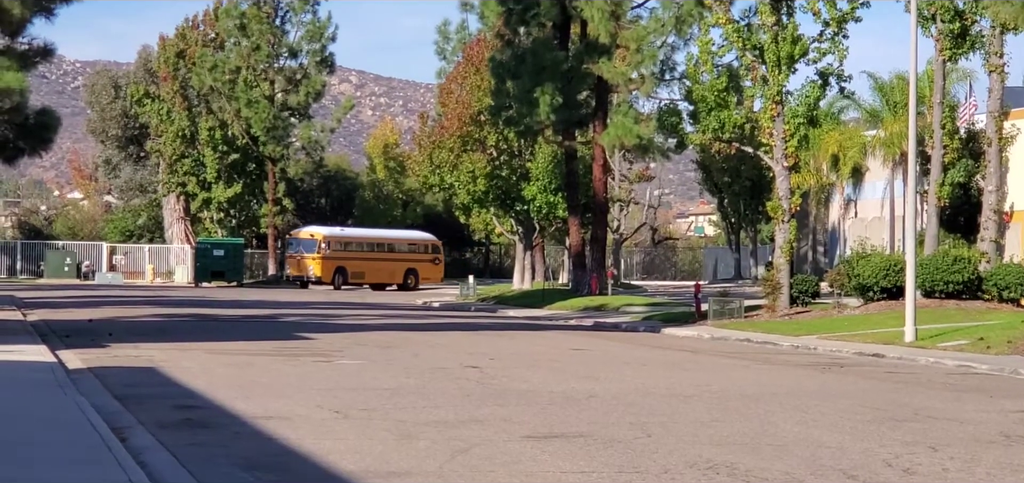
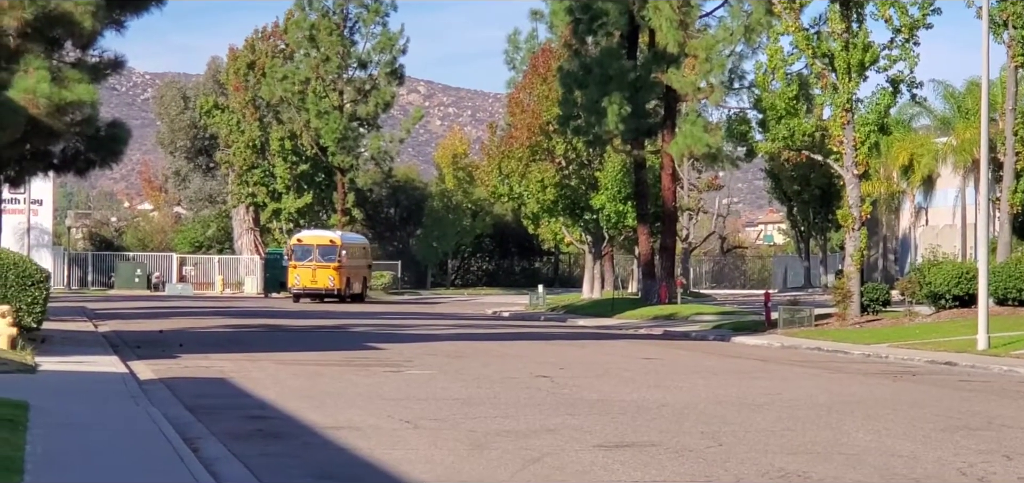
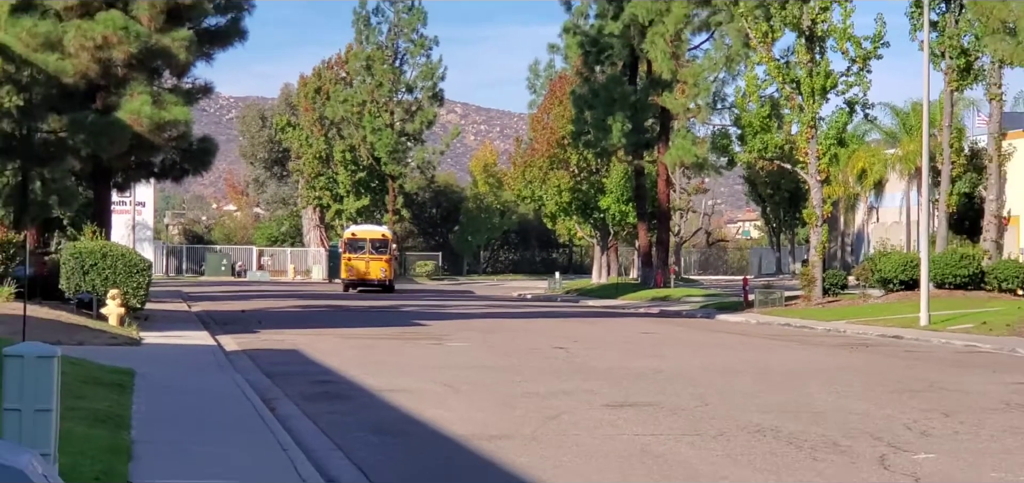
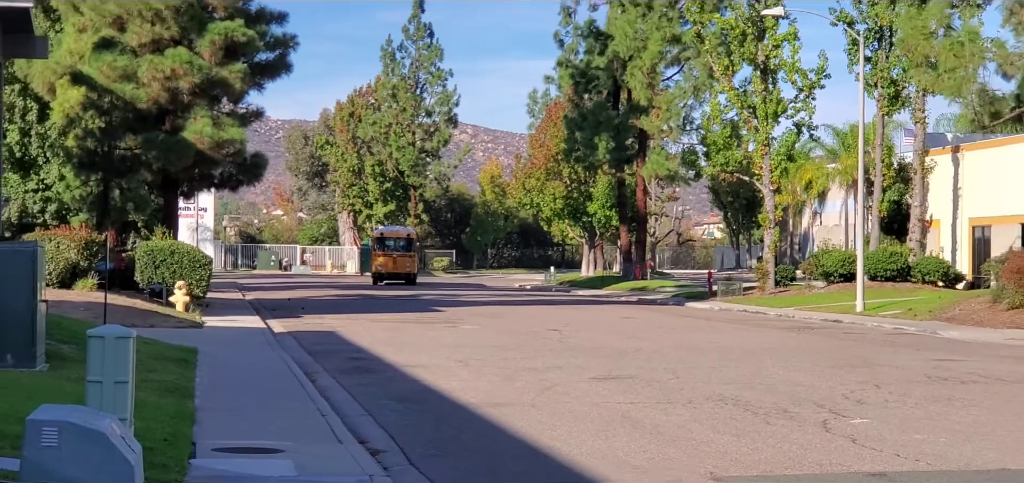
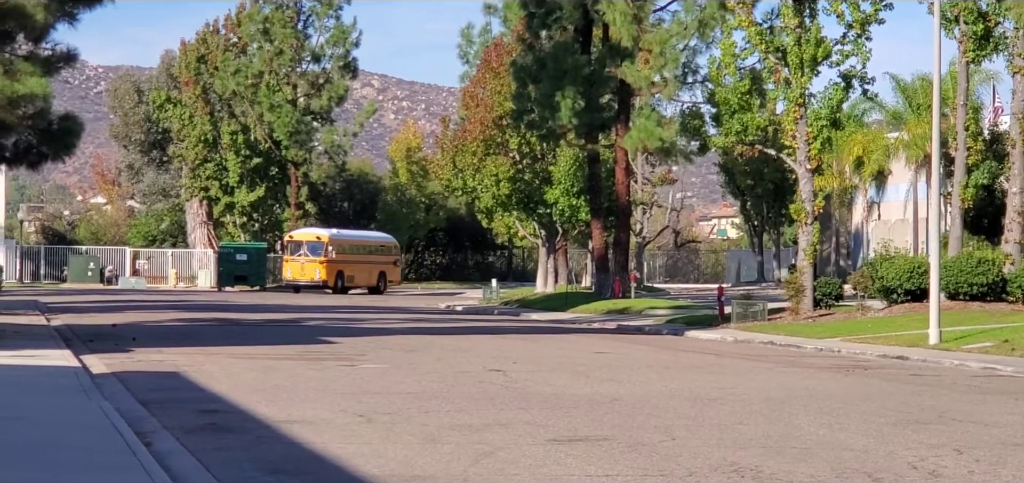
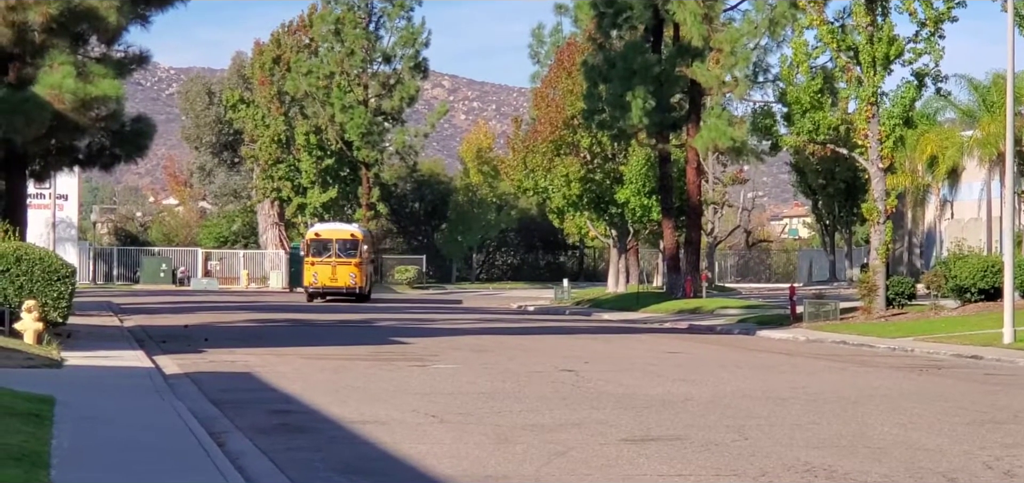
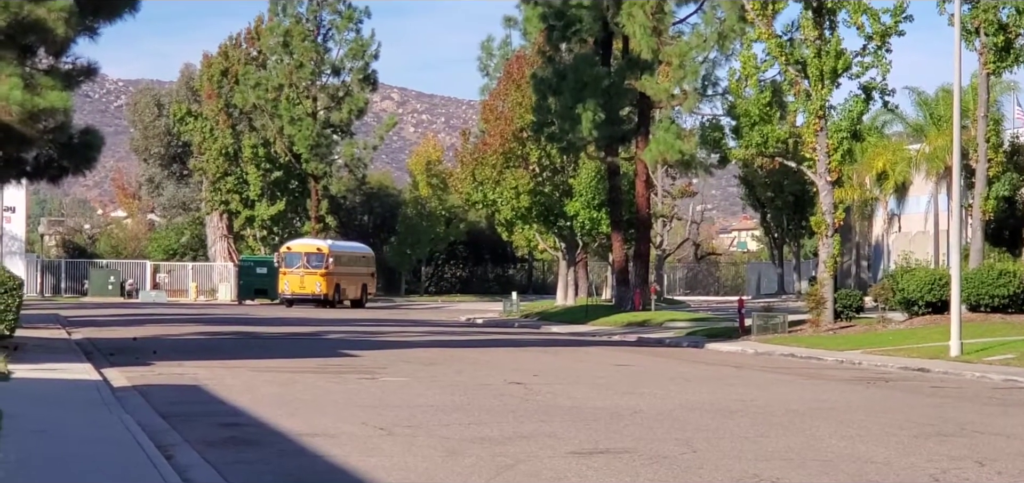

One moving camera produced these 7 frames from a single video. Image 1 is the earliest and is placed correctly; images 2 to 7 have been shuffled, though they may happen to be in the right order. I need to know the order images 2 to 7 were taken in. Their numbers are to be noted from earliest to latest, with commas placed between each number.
5, 7, 2, 6, 3, 4
